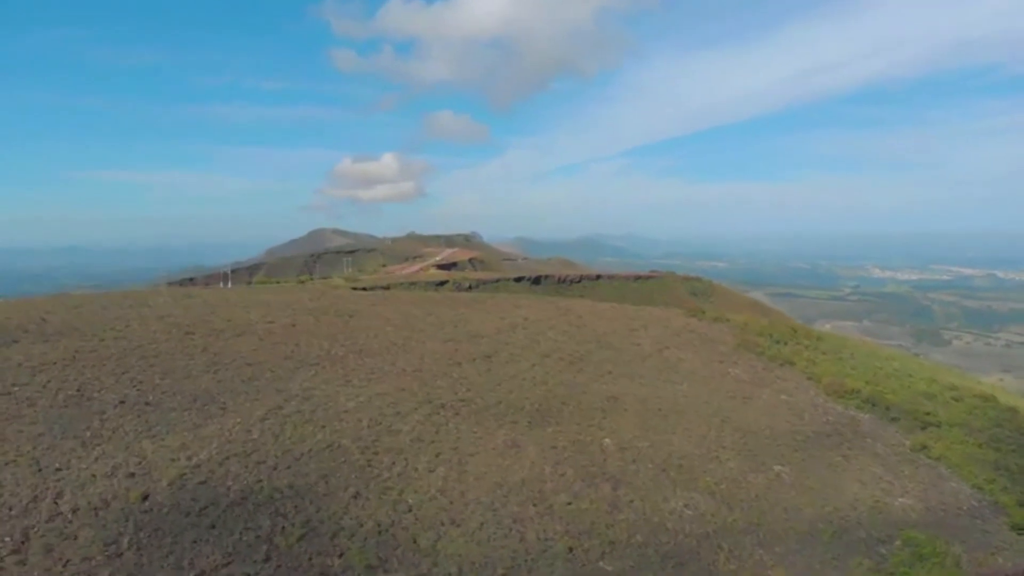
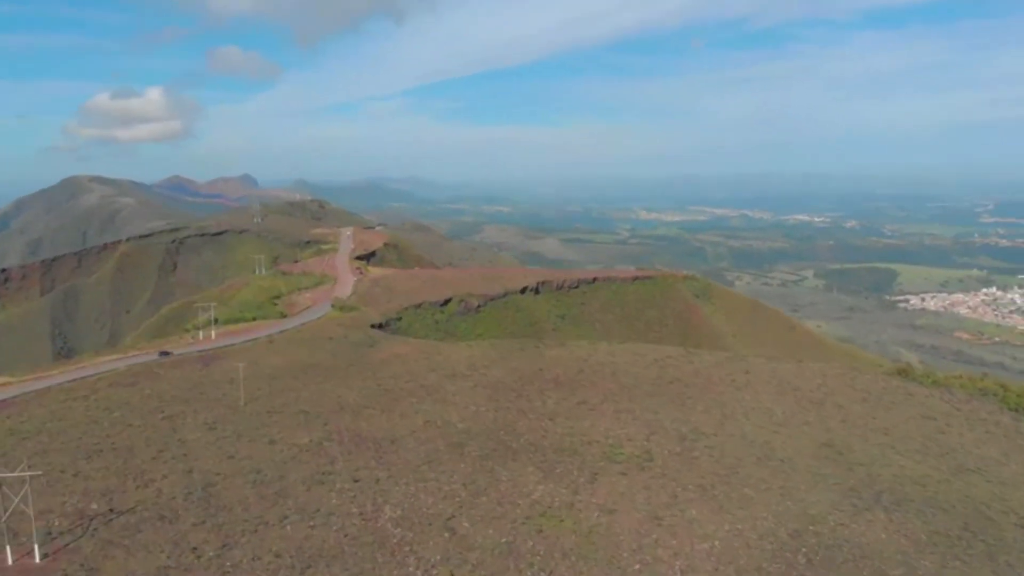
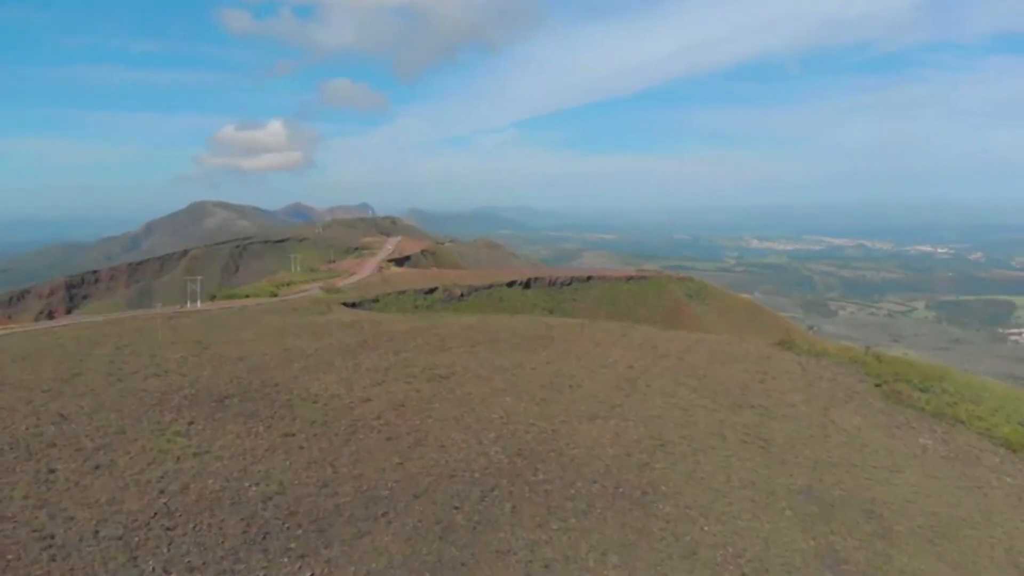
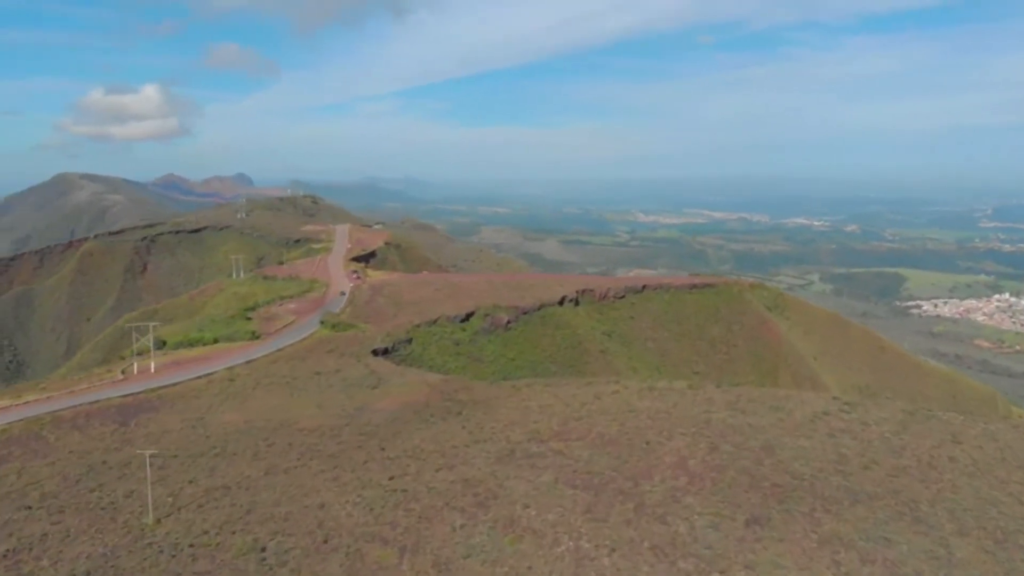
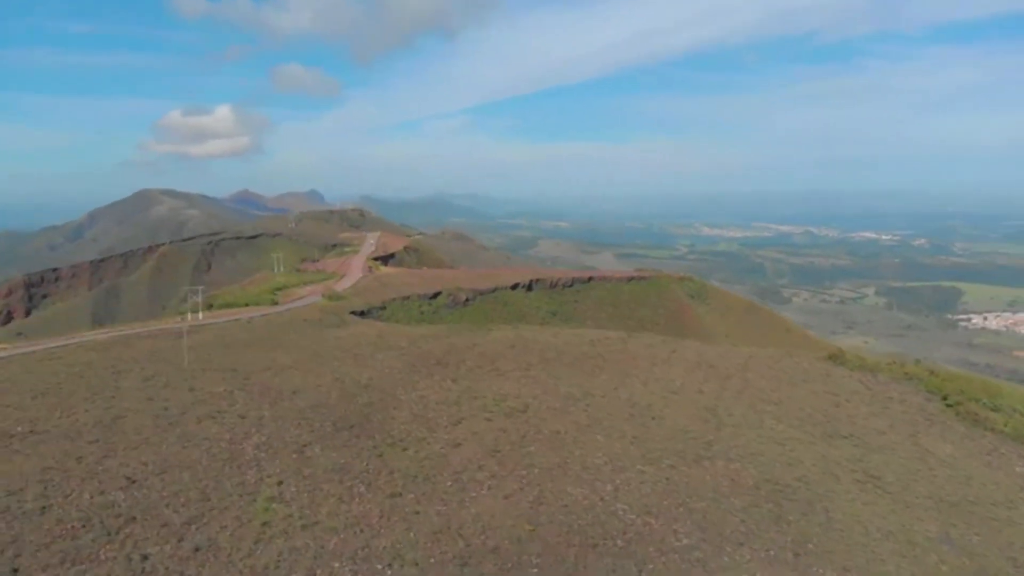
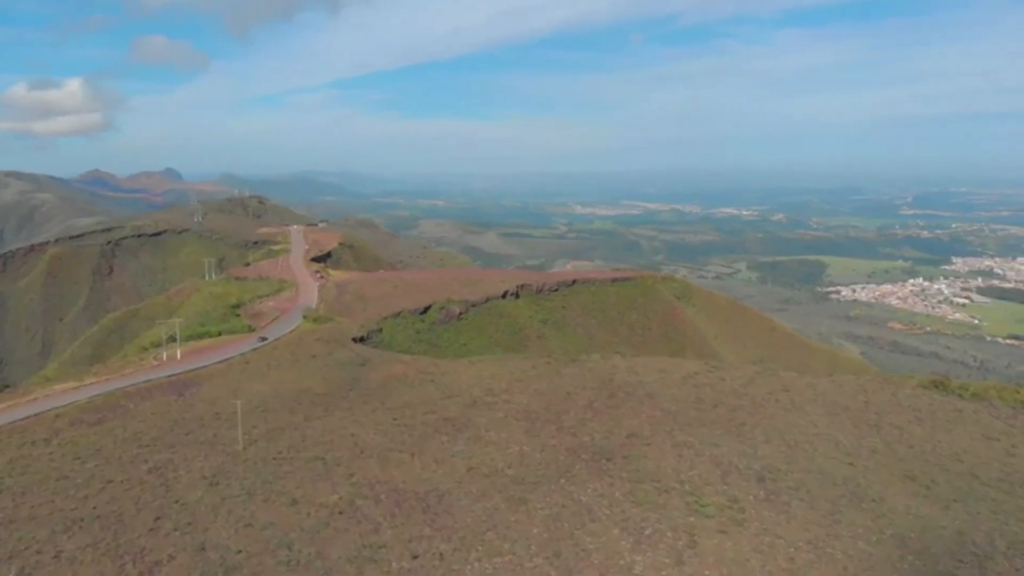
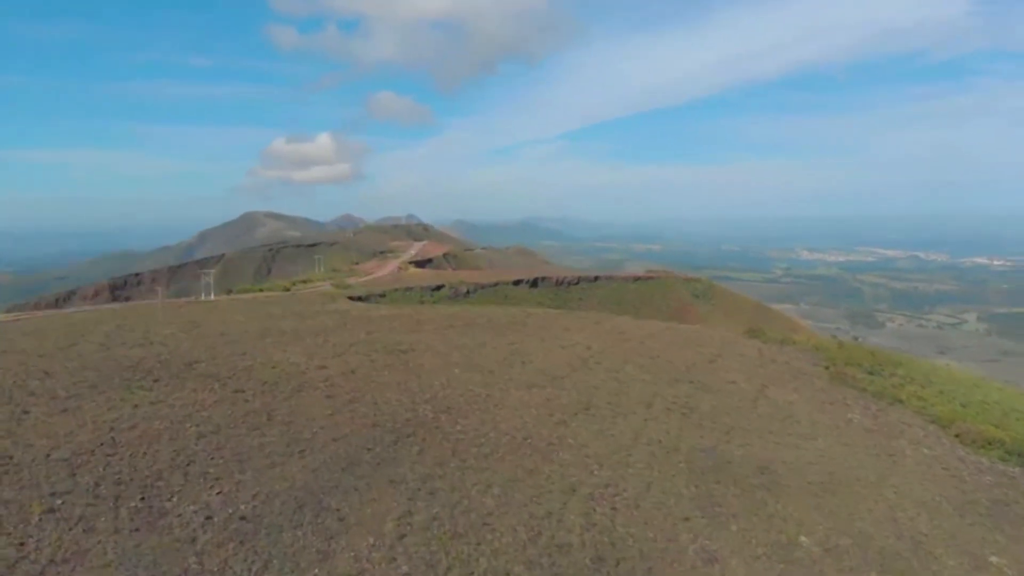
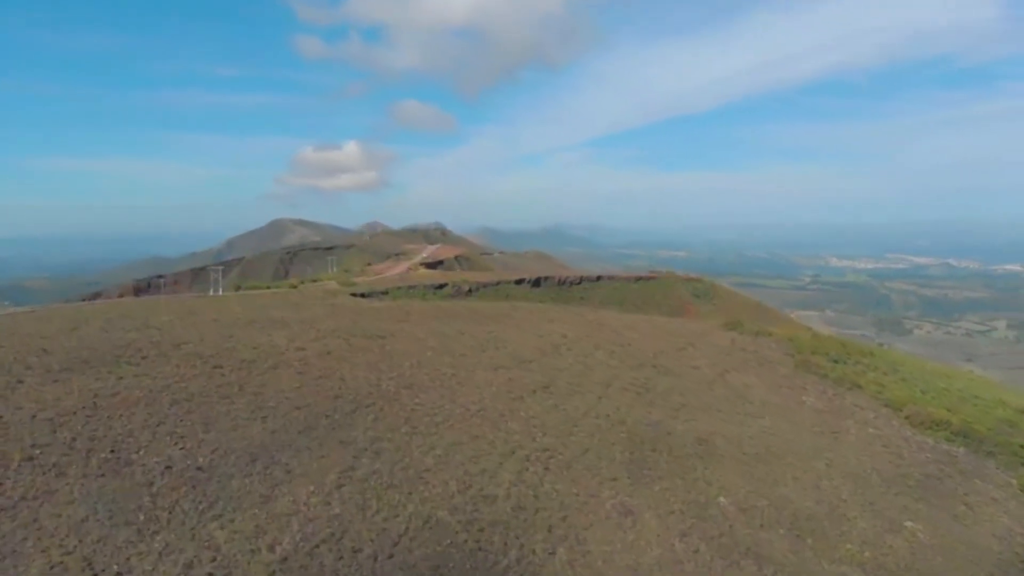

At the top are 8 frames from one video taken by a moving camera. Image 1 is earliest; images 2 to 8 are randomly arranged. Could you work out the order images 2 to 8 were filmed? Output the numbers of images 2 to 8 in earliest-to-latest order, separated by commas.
8, 7, 3, 5, 2, 6, 4
